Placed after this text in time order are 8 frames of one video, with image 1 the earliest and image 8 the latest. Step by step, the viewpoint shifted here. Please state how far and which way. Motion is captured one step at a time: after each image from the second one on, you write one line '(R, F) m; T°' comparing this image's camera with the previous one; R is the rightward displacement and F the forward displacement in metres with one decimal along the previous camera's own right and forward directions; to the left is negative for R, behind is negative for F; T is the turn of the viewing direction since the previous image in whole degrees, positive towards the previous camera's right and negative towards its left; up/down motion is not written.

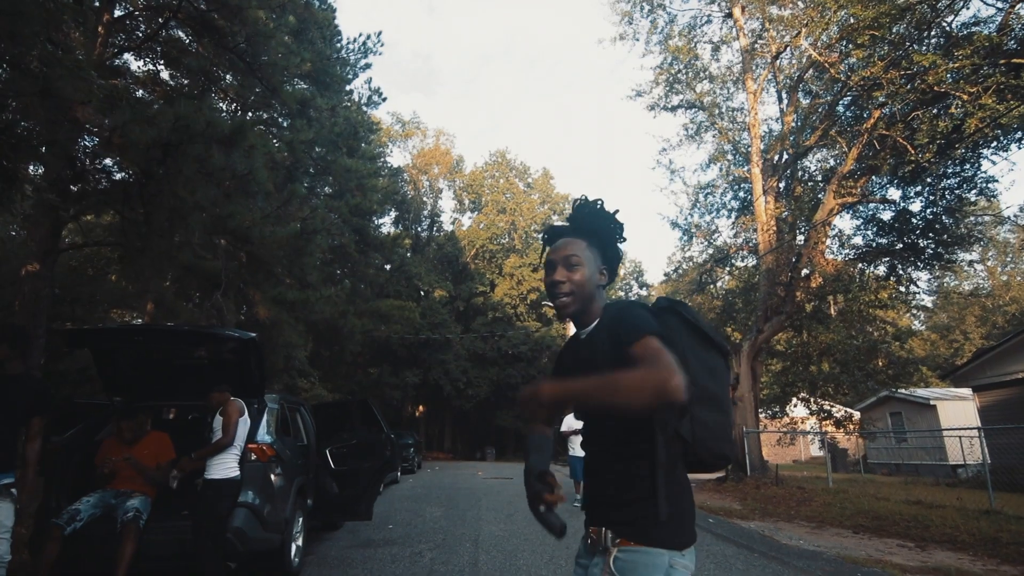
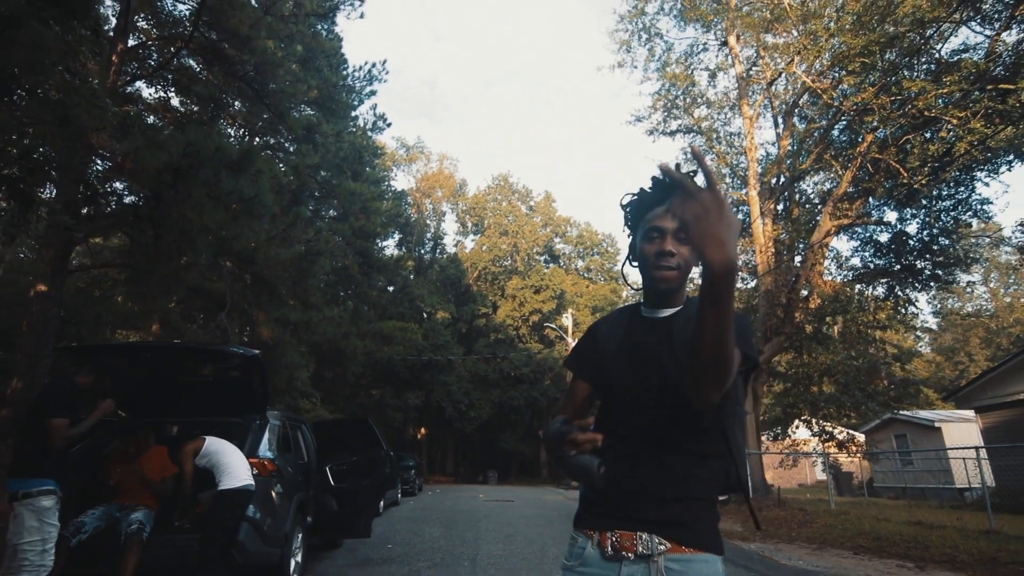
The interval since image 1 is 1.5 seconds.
(+0.1, -0.2) m; 0°
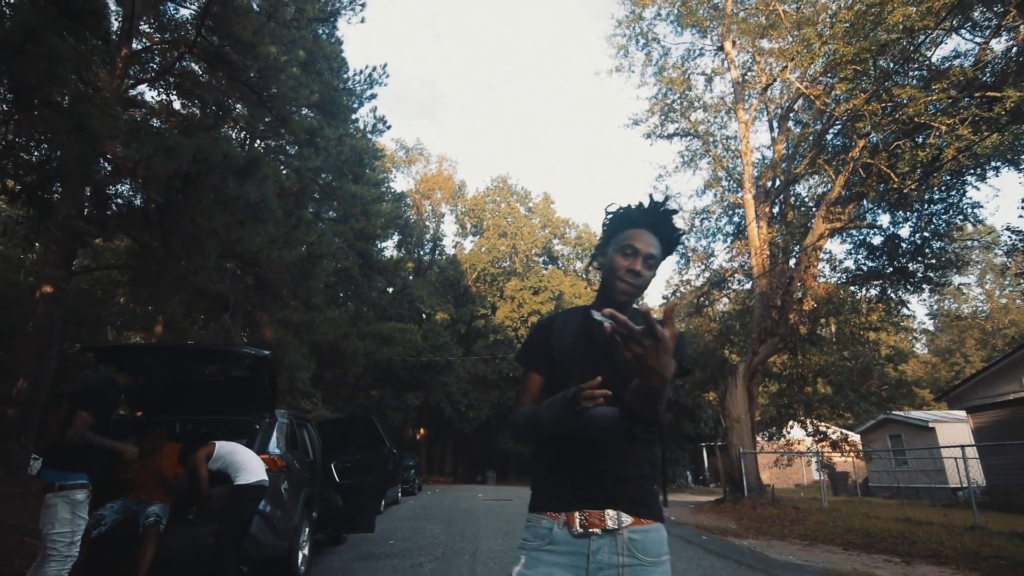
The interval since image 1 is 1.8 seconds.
(0.0, -0.2) m; 0°
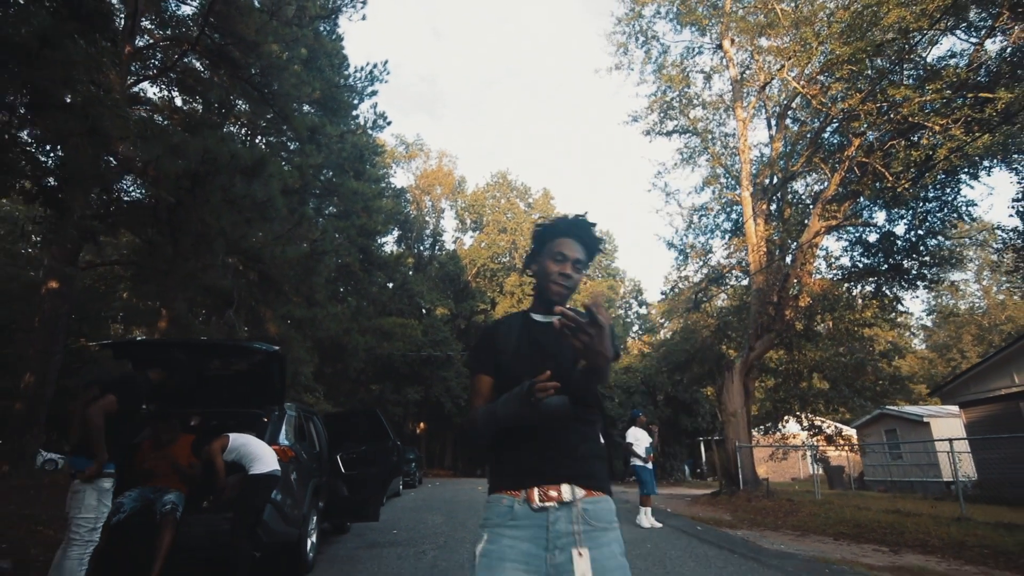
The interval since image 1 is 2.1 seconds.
(0.0, -0.2) m; 0°
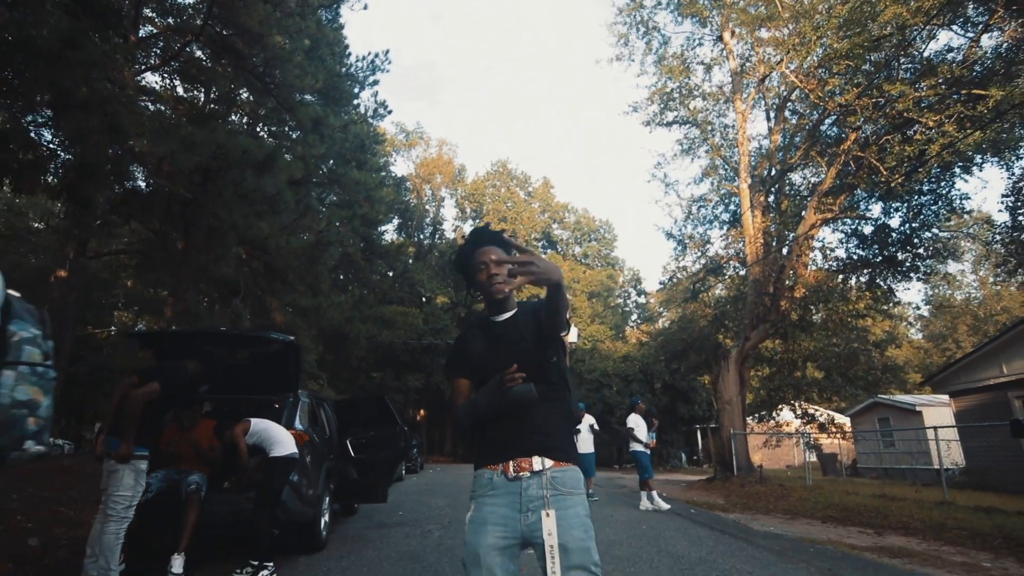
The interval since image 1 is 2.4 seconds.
(0.0, -0.3) m; 0°
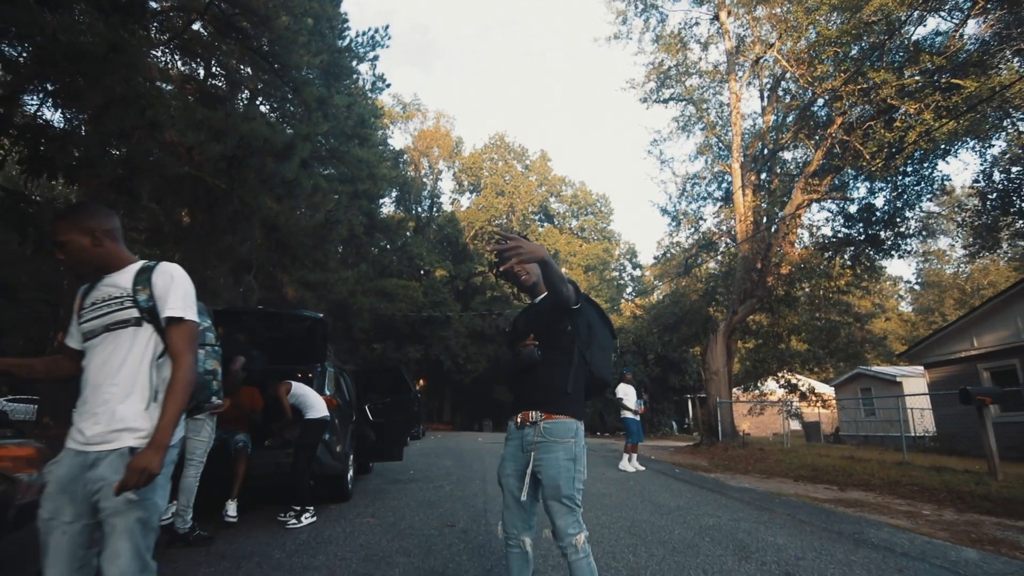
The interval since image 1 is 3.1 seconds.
(-0.1, -0.7) m; 0°
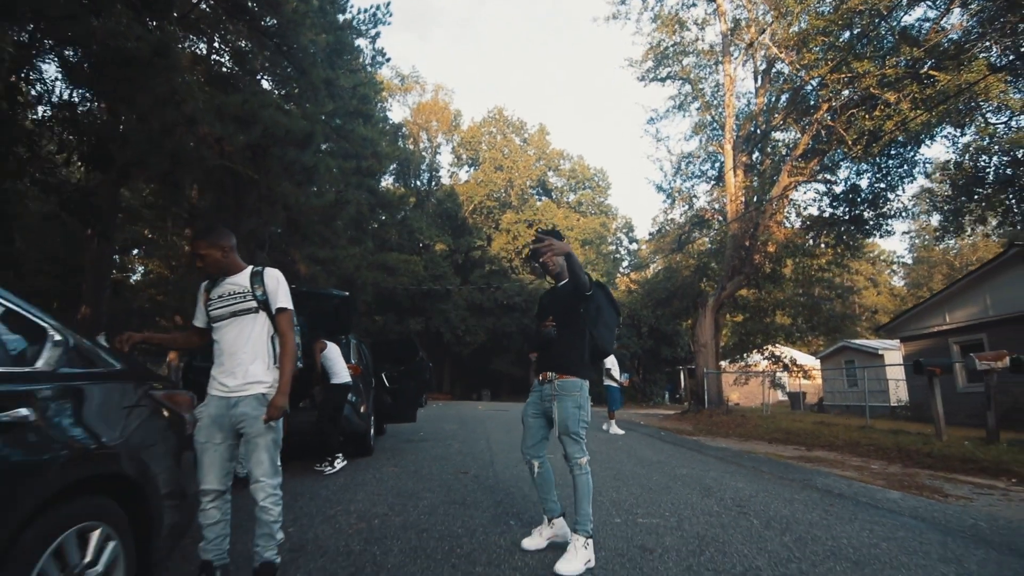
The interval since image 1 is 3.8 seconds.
(-0.1, -0.8) m; 0°
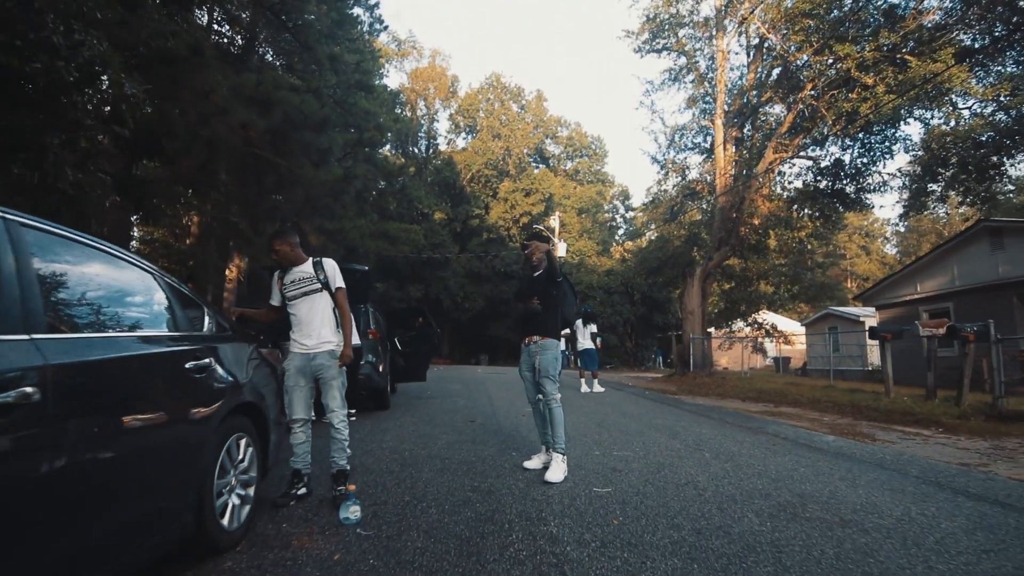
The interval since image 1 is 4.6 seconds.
(-0.1, -1.0) m; 0°
